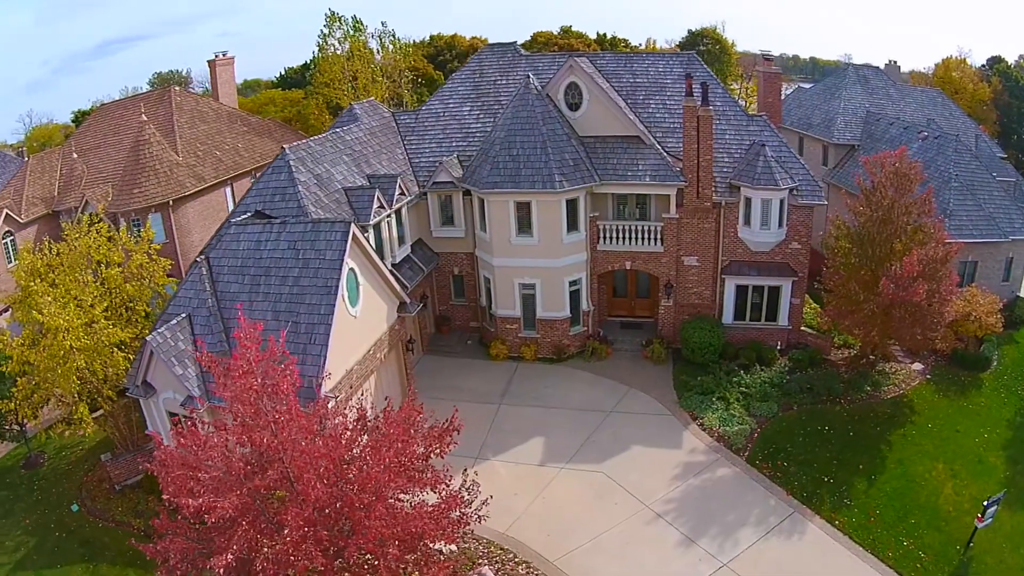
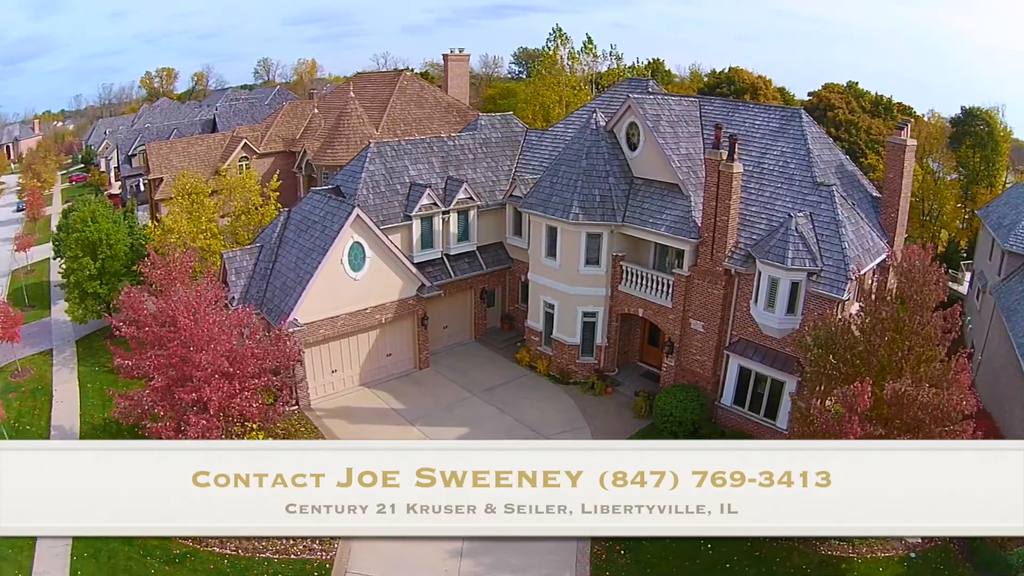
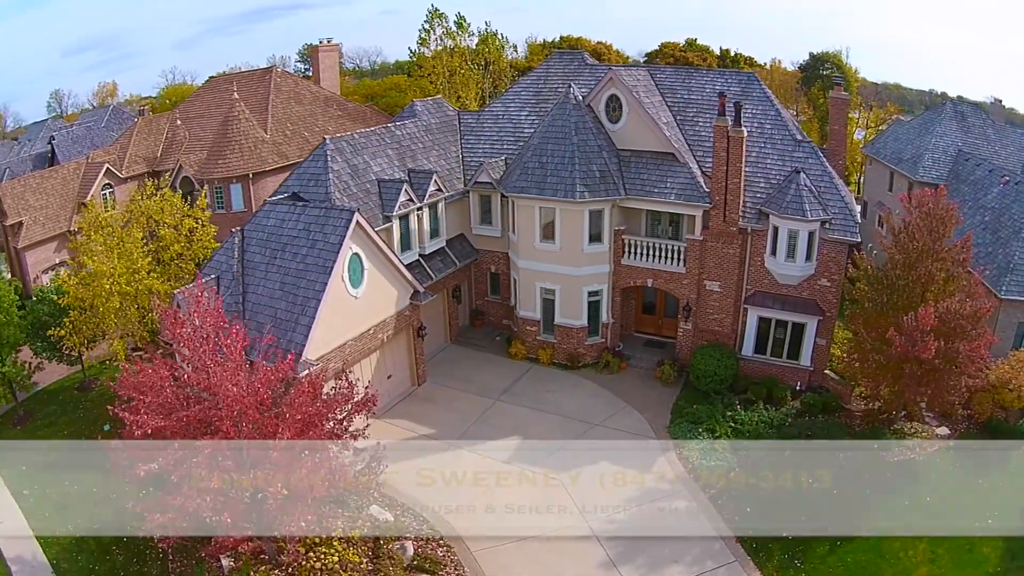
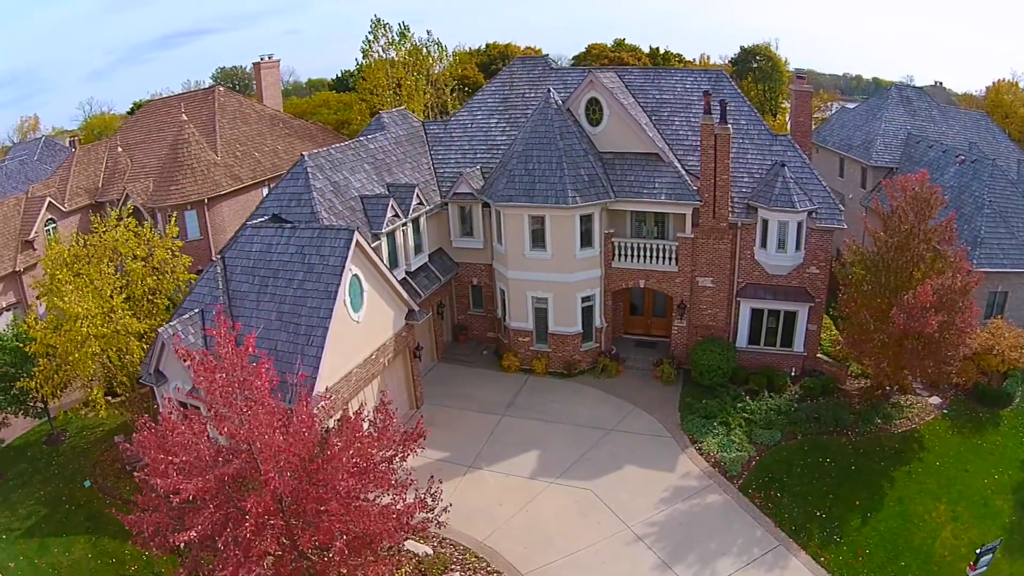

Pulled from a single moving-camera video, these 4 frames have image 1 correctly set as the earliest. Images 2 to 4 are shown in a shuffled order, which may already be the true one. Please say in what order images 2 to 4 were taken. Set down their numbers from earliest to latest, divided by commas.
4, 3, 2
